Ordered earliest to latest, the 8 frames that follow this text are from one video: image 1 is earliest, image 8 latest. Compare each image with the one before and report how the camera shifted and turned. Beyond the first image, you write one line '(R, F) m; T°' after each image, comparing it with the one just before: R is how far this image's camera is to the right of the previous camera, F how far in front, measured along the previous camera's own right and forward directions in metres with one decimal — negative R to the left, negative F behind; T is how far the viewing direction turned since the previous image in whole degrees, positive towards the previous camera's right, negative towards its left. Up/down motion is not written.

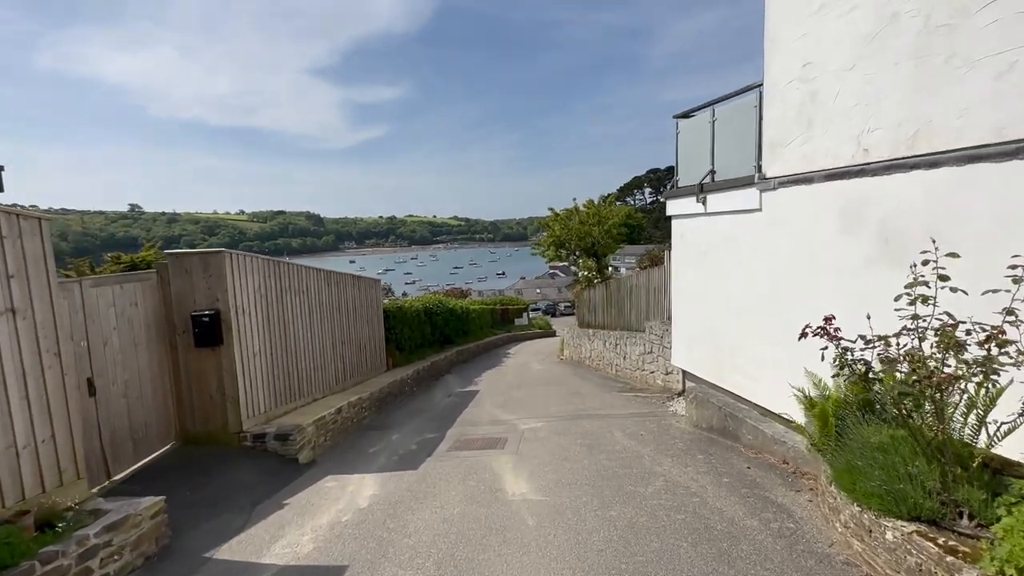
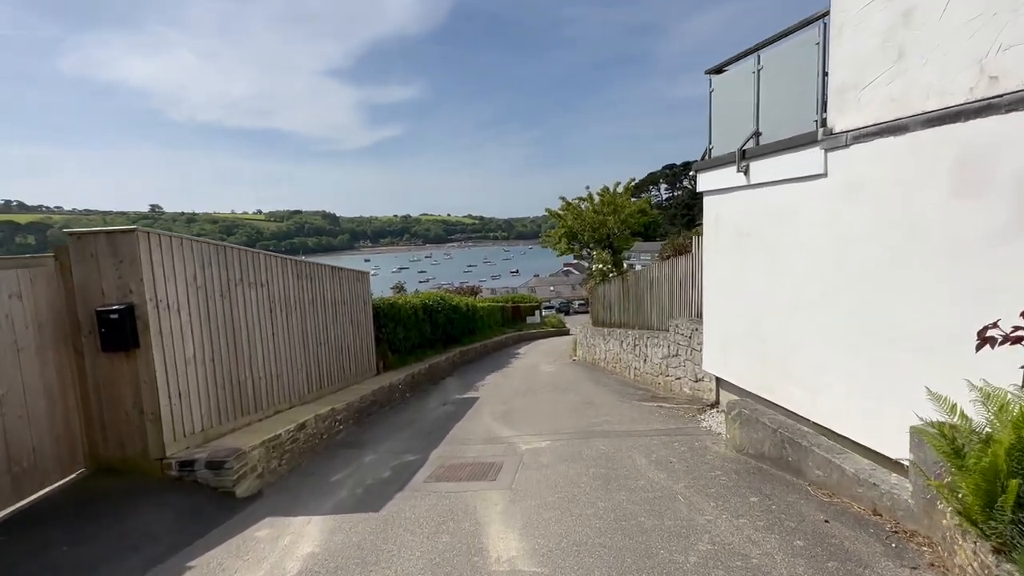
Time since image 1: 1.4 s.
(+0.2, +1.3) m; -2°
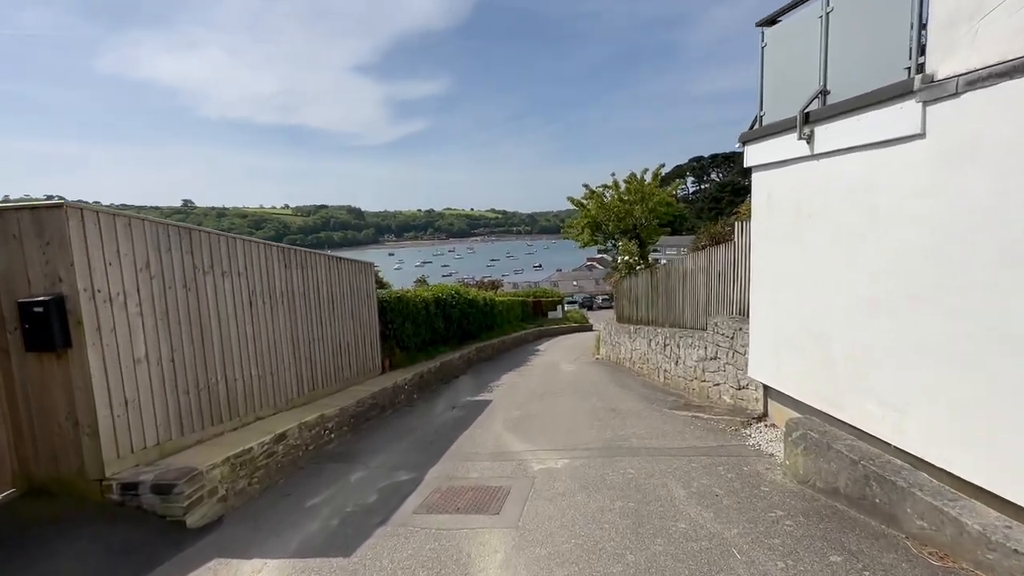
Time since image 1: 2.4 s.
(+0.1, +0.9) m; -3°
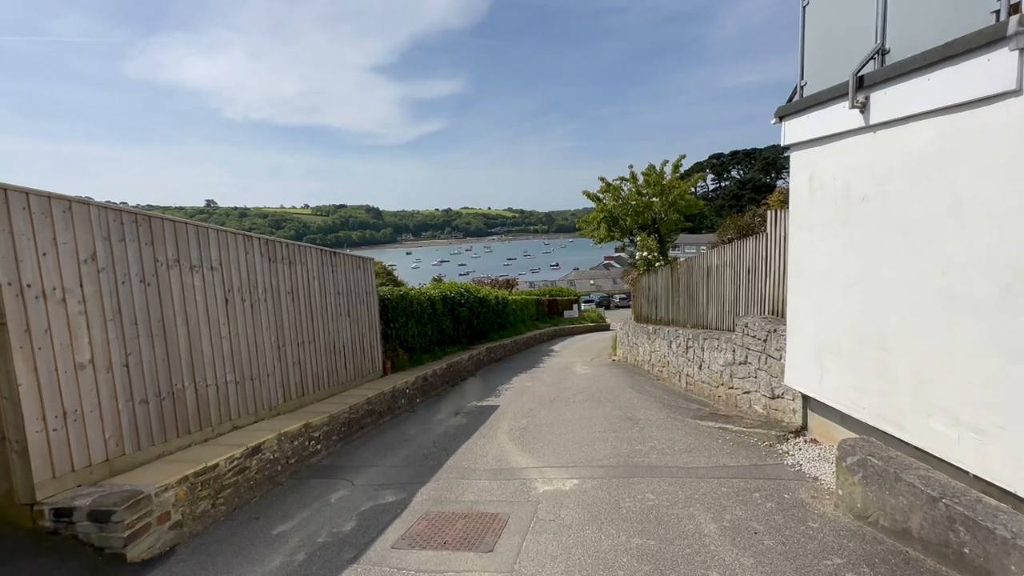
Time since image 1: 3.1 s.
(+0.1, +0.6) m; -2°
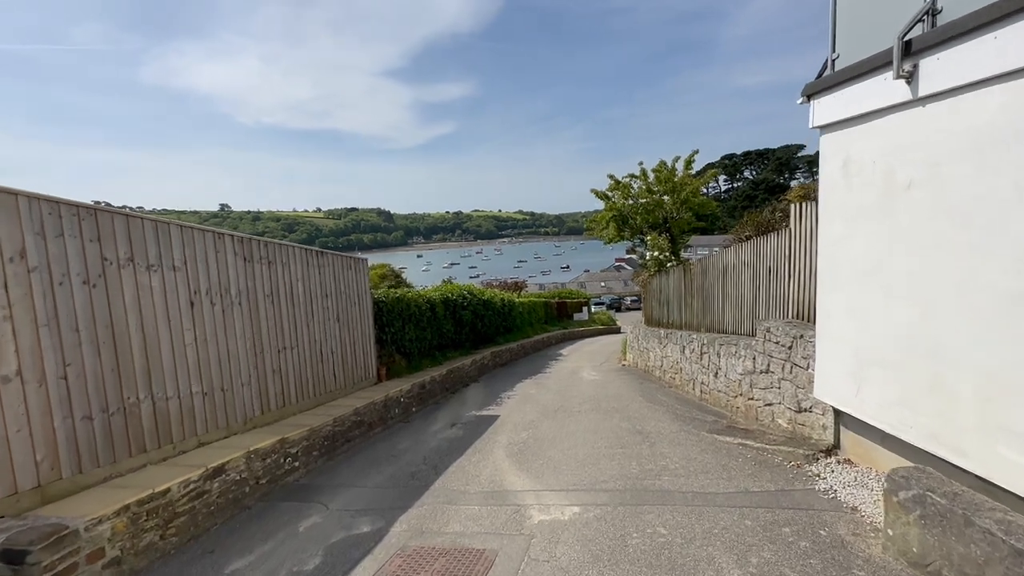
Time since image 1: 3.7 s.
(+0.1, +0.5) m; -1°
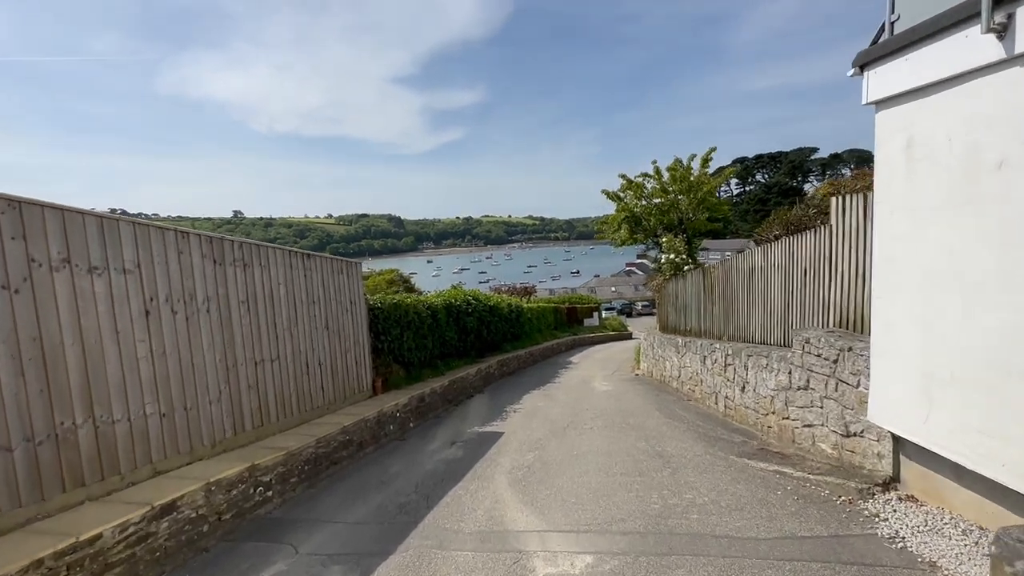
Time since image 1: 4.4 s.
(+0.1, +0.6) m; -1°
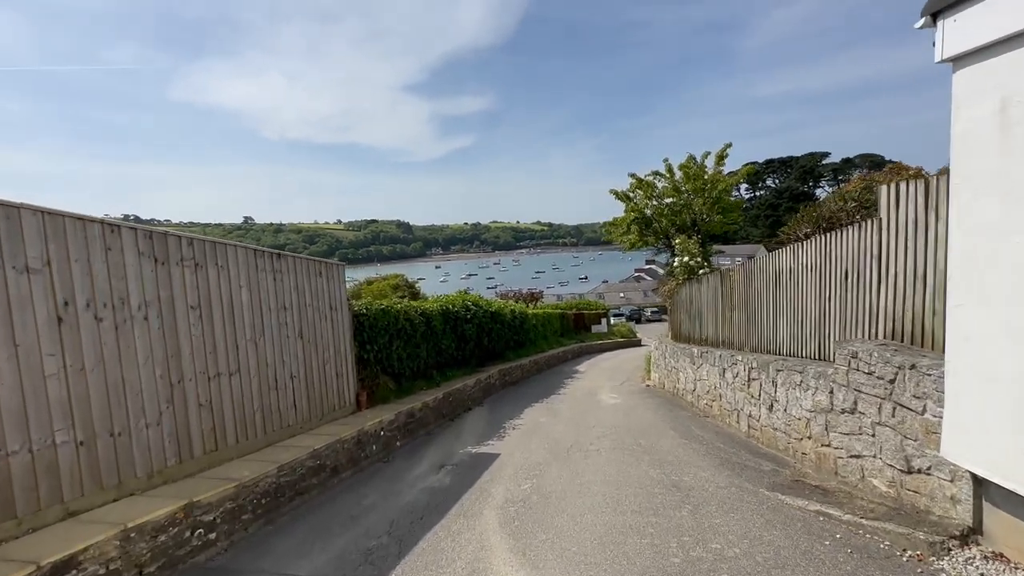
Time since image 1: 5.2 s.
(+0.1, +0.7) m; -1°
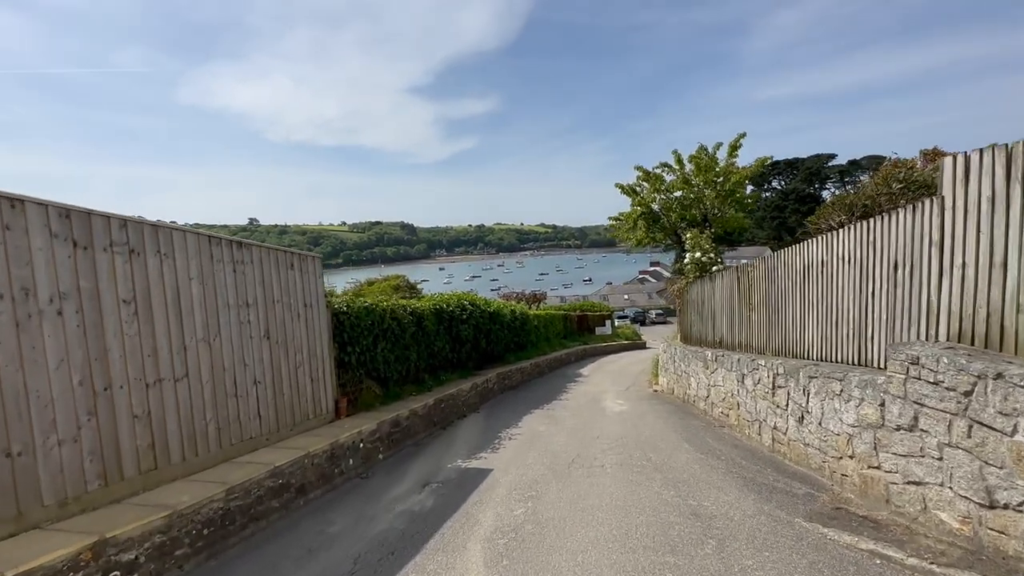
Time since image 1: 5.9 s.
(+0.1, +0.7) m; 0°
